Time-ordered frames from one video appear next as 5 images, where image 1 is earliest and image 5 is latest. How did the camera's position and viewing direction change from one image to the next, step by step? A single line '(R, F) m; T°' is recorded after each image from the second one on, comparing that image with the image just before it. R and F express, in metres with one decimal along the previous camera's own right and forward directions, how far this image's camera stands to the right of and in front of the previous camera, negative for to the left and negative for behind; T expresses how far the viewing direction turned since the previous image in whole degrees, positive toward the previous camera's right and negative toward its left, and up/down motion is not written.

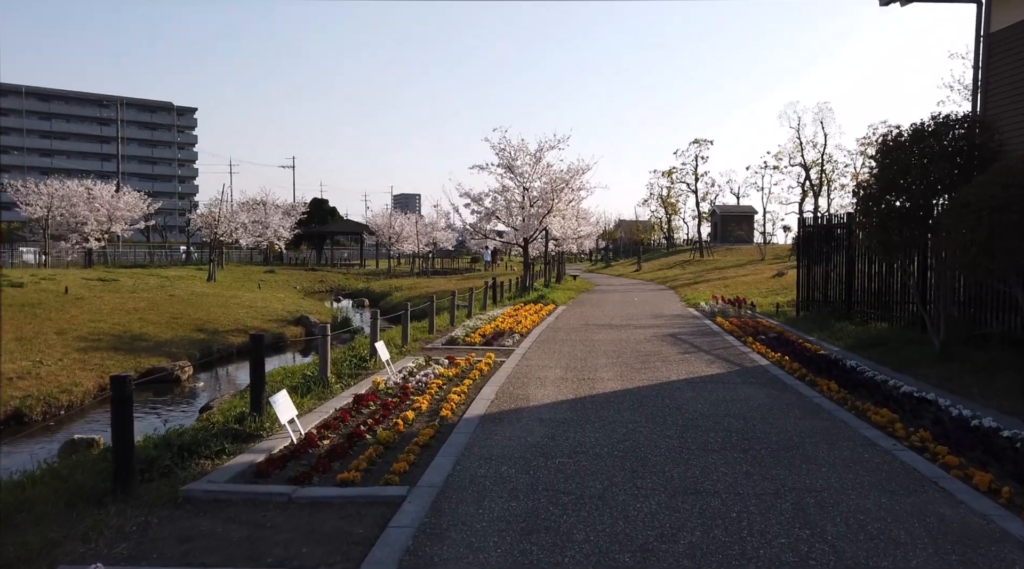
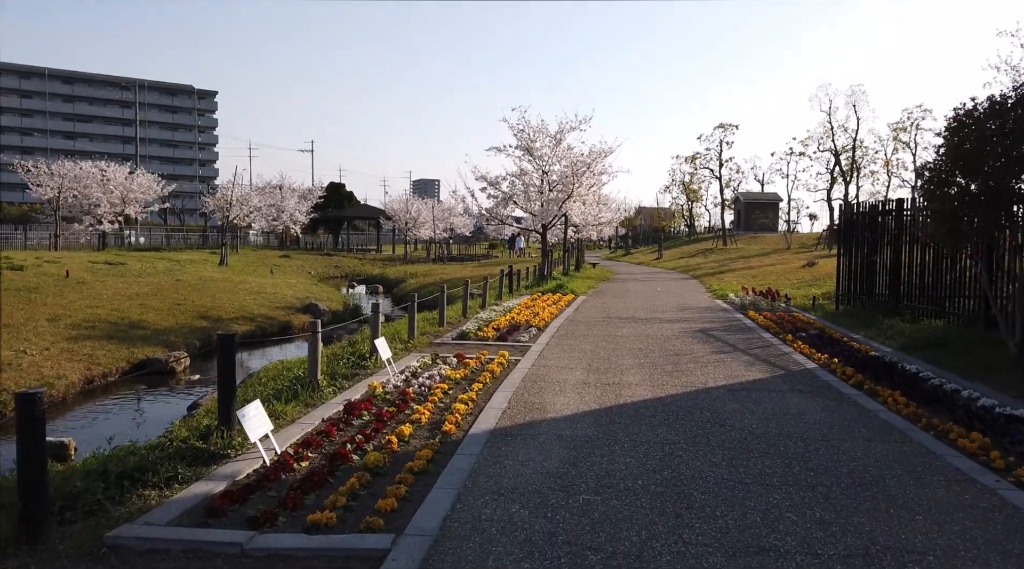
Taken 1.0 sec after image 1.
(0.0, +1.2) m; -1°
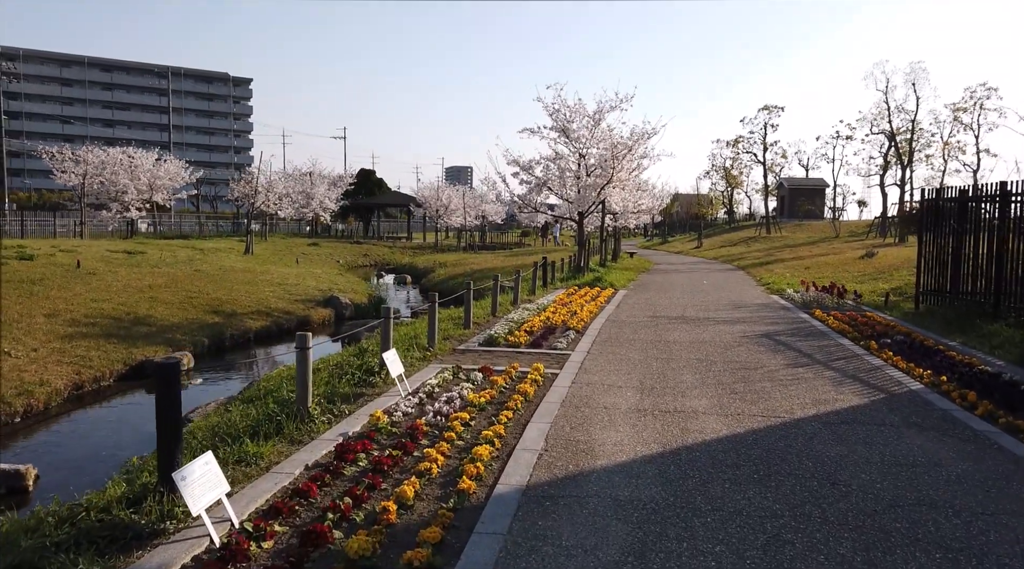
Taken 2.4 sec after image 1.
(0.0, +1.7) m; -2°
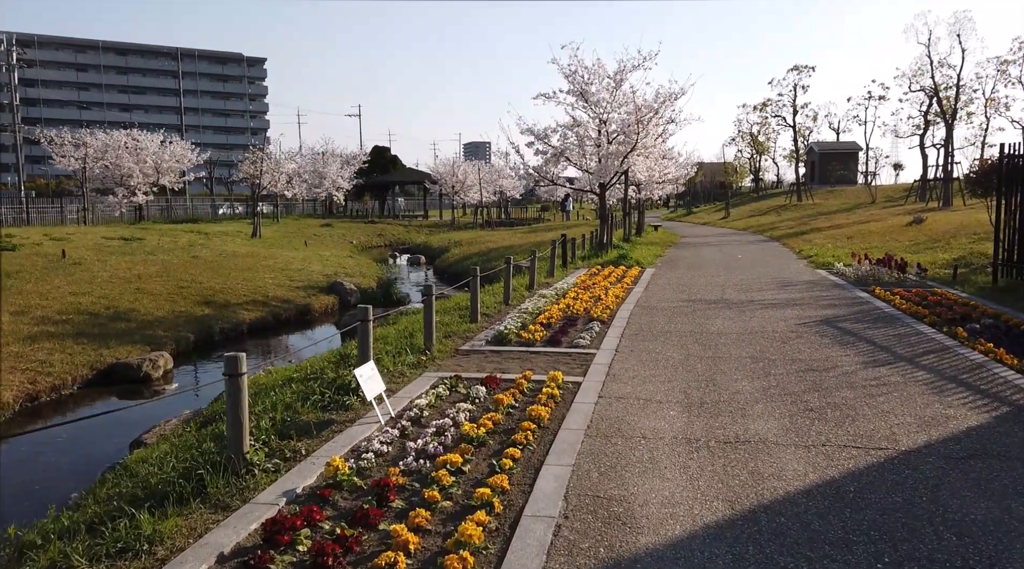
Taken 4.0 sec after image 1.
(+0.1, +1.8) m; -2°
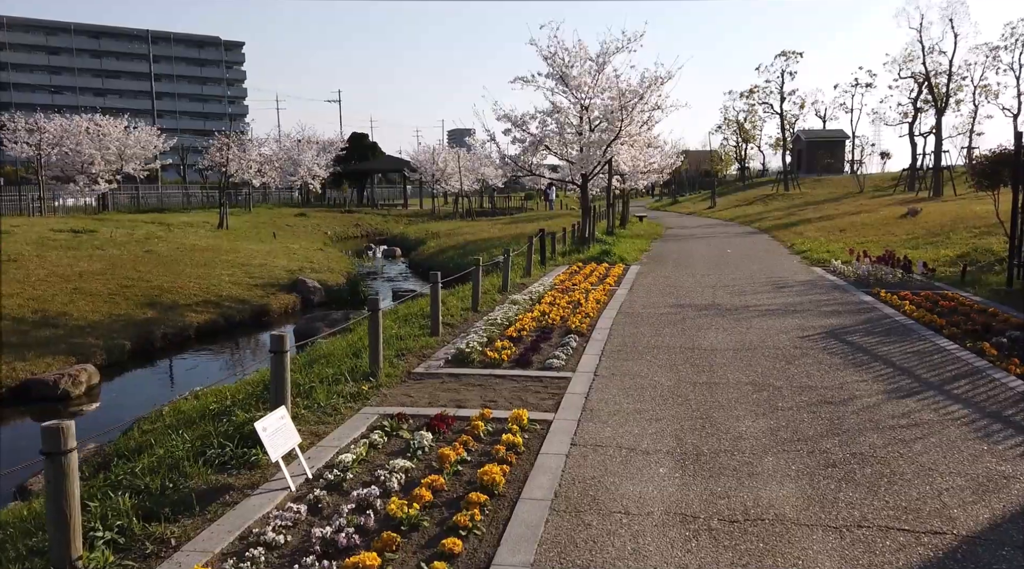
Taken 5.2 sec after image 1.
(+0.2, +1.3) m; +1°
